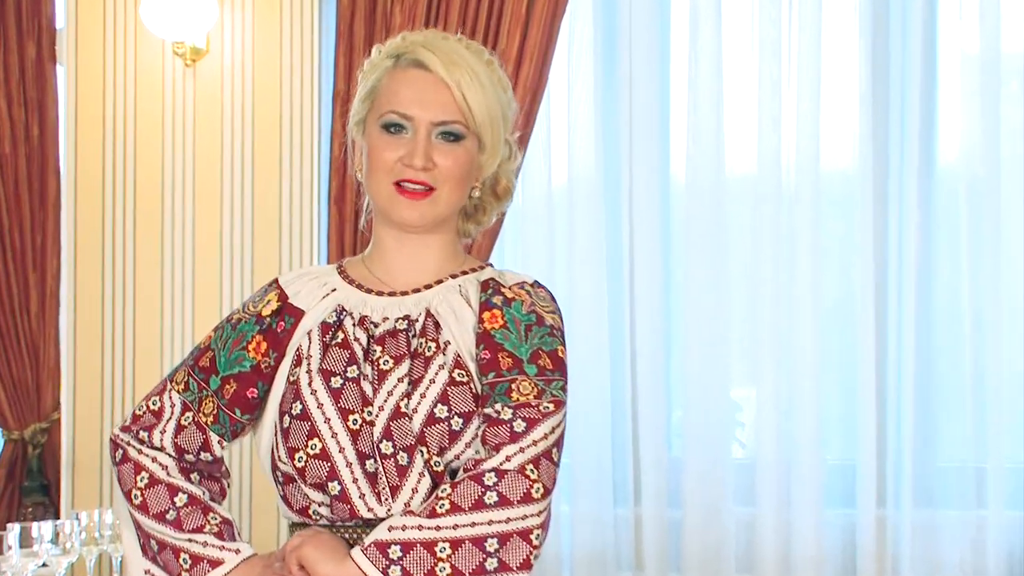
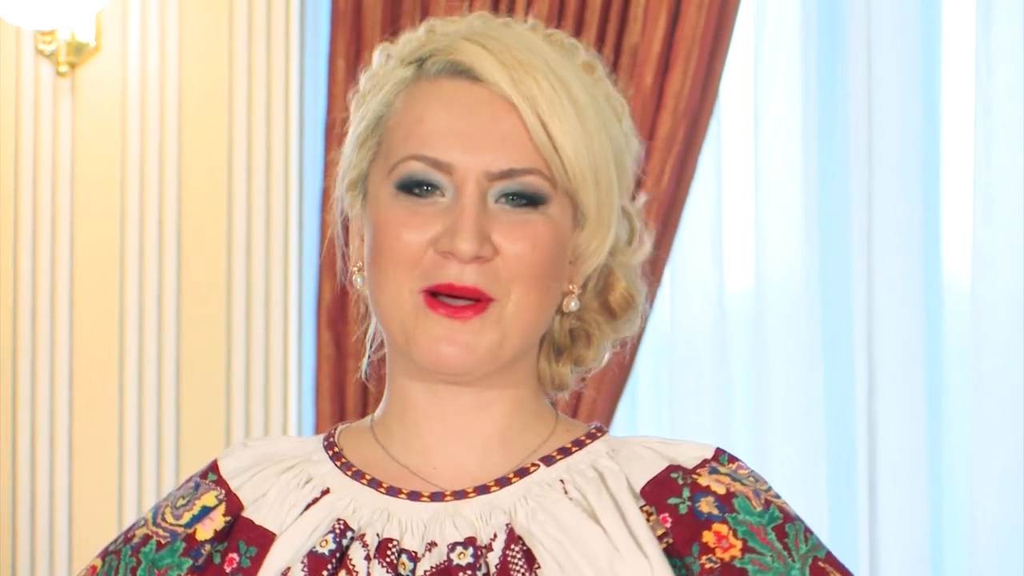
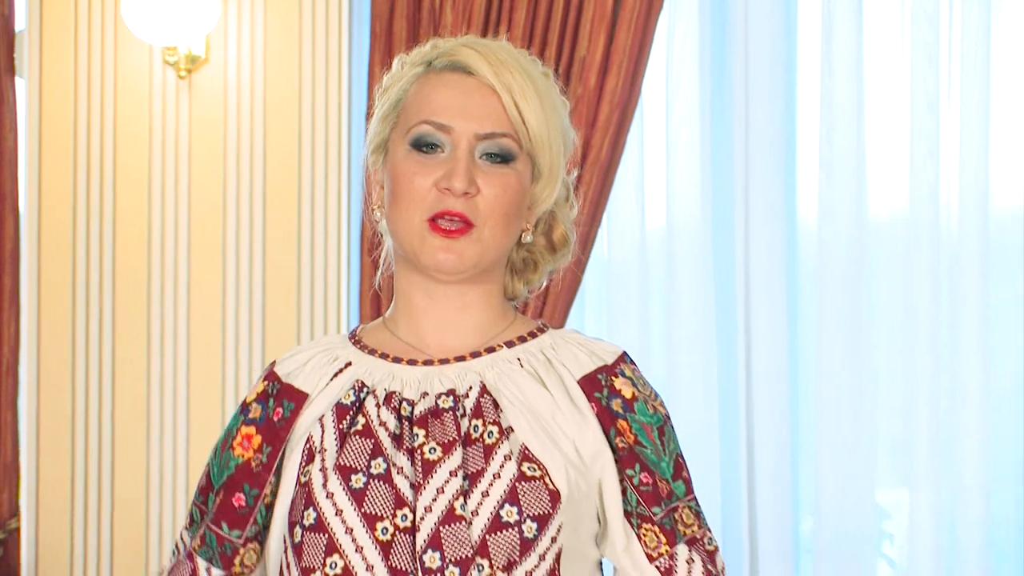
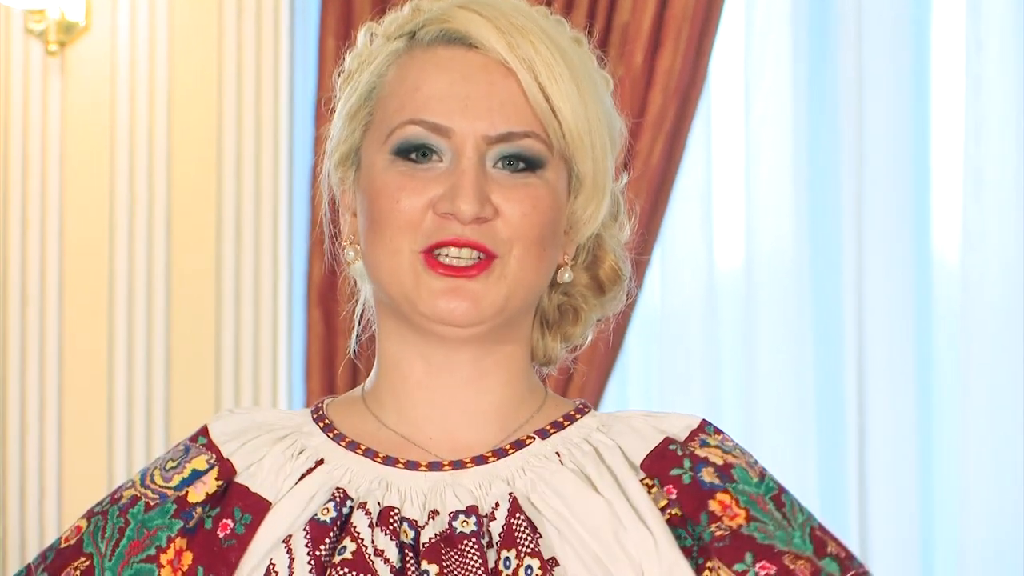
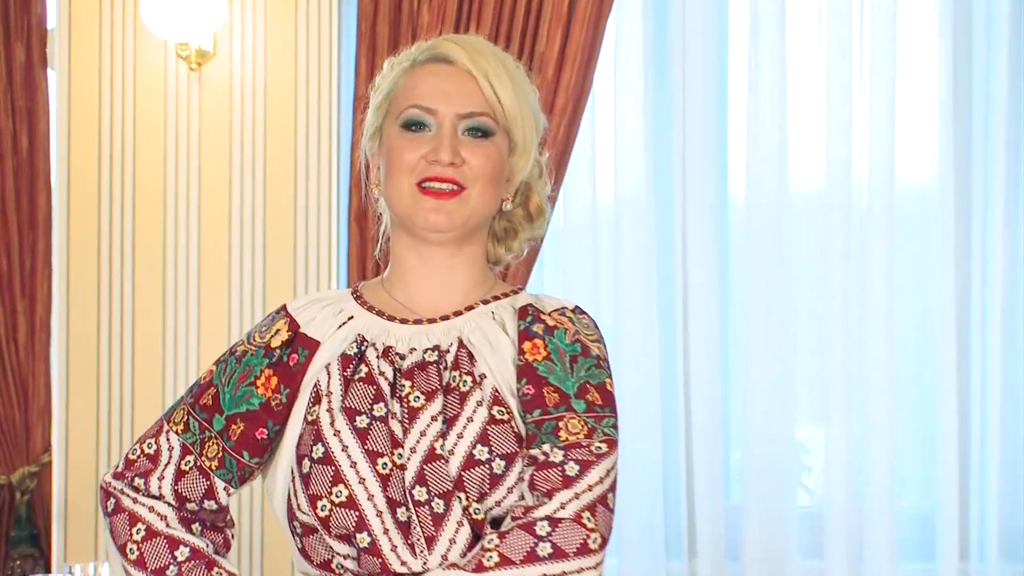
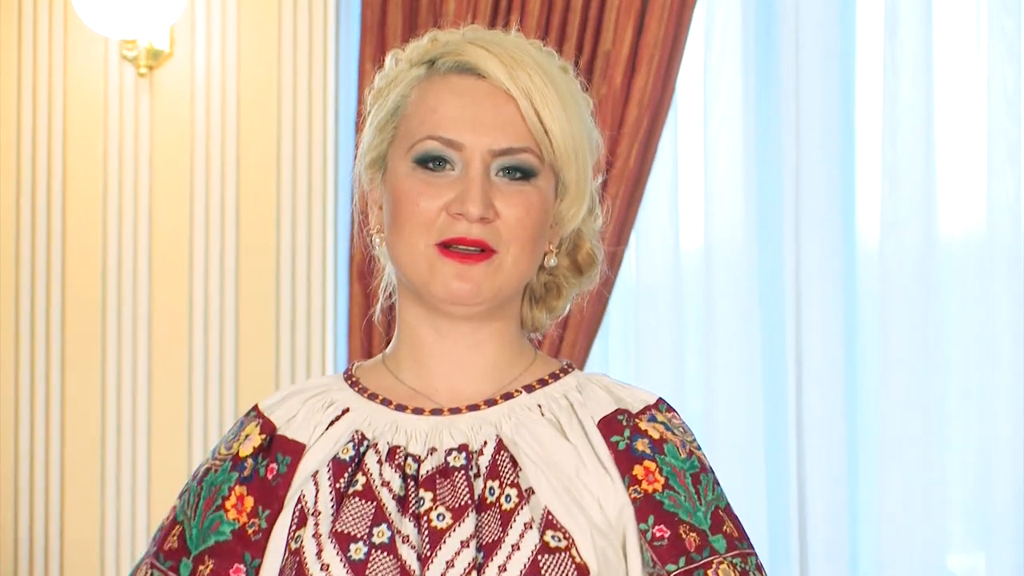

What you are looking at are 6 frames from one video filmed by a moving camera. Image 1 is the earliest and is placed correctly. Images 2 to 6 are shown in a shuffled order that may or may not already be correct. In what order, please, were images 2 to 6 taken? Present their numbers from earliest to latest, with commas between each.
5, 3, 6, 4, 2
